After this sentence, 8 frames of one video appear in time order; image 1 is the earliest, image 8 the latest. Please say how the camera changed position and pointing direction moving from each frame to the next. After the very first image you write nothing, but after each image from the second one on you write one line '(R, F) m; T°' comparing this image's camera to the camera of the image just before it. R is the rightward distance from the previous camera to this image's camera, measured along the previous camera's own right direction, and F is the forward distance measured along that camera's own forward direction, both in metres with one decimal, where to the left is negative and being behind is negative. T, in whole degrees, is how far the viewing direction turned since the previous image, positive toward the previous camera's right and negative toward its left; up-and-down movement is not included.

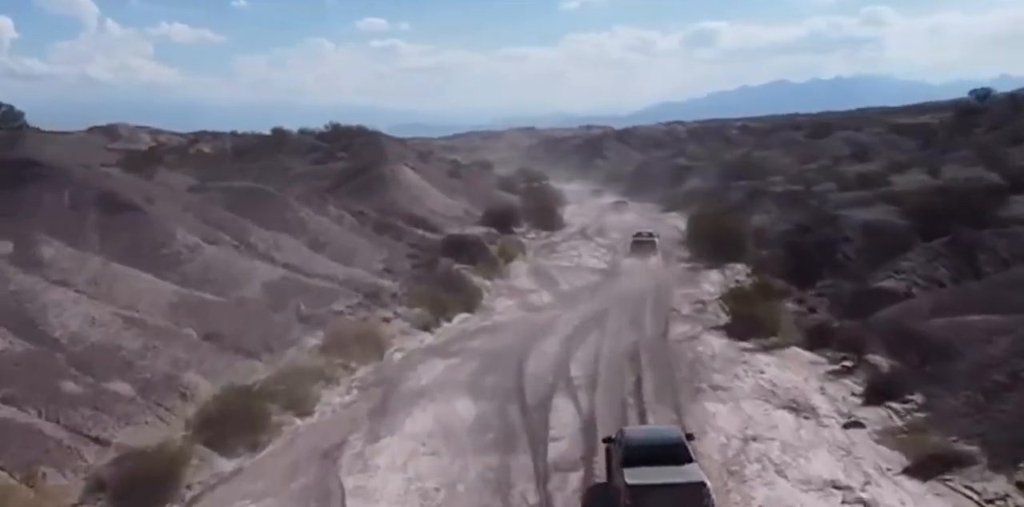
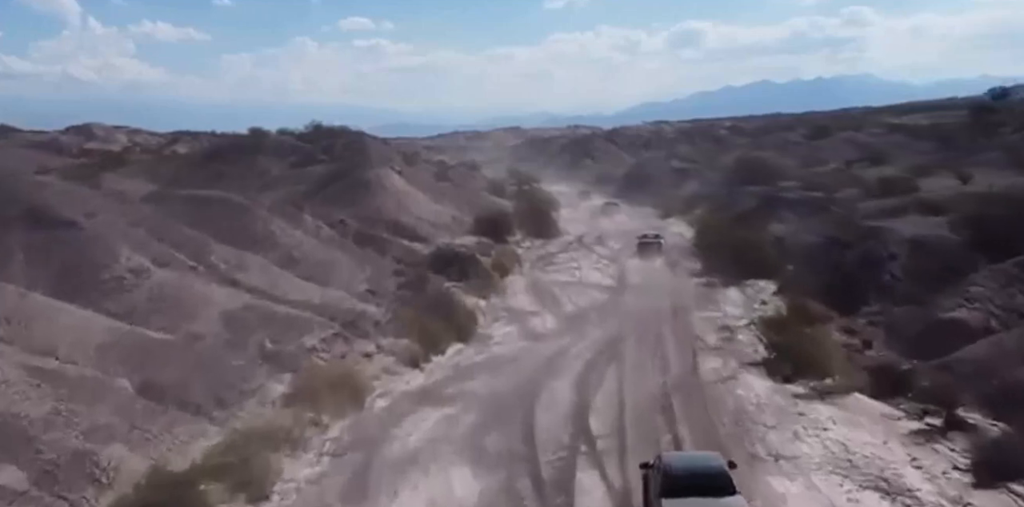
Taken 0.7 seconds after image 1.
(-0.4, +4.3) m; +1°
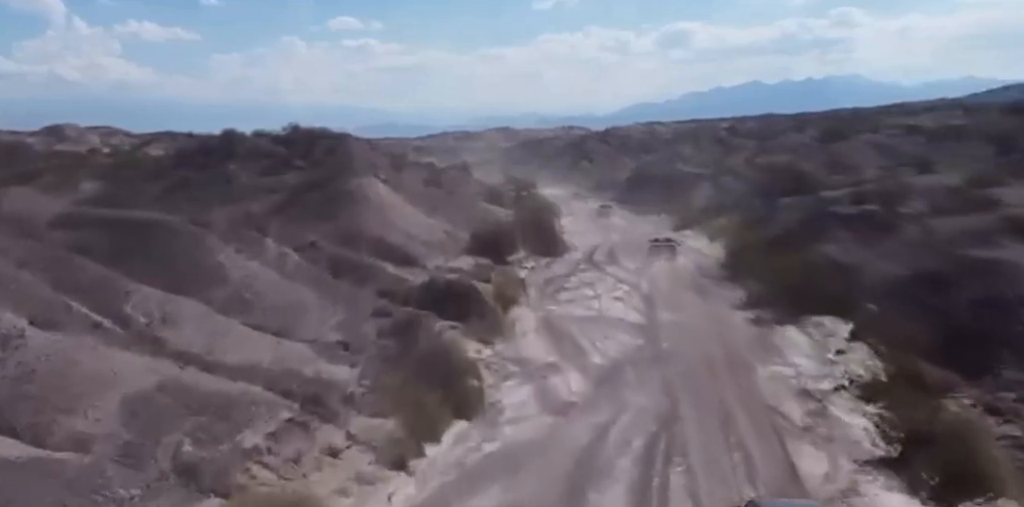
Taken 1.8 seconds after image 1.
(-0.6, +7.1) m; +1°
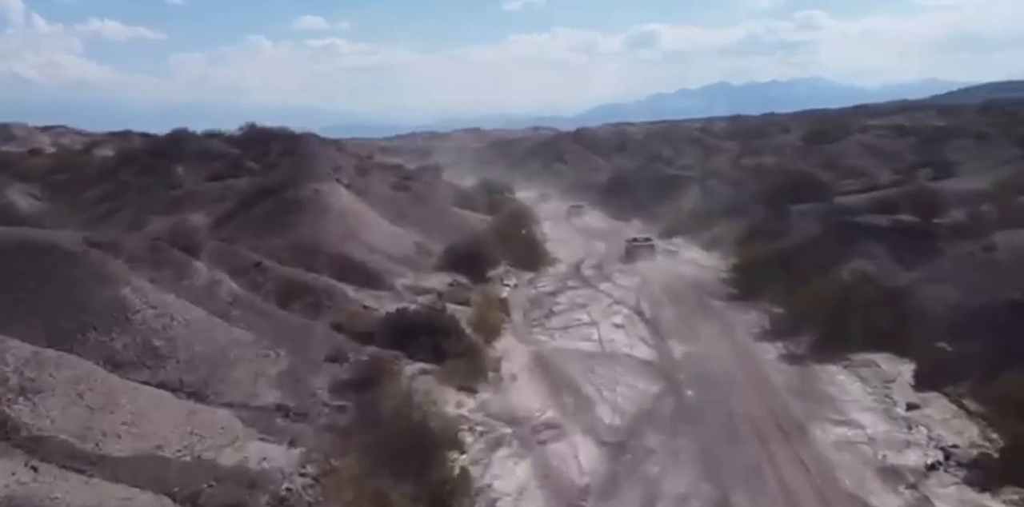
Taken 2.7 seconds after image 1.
(-0.5, +5.7) m; +2°
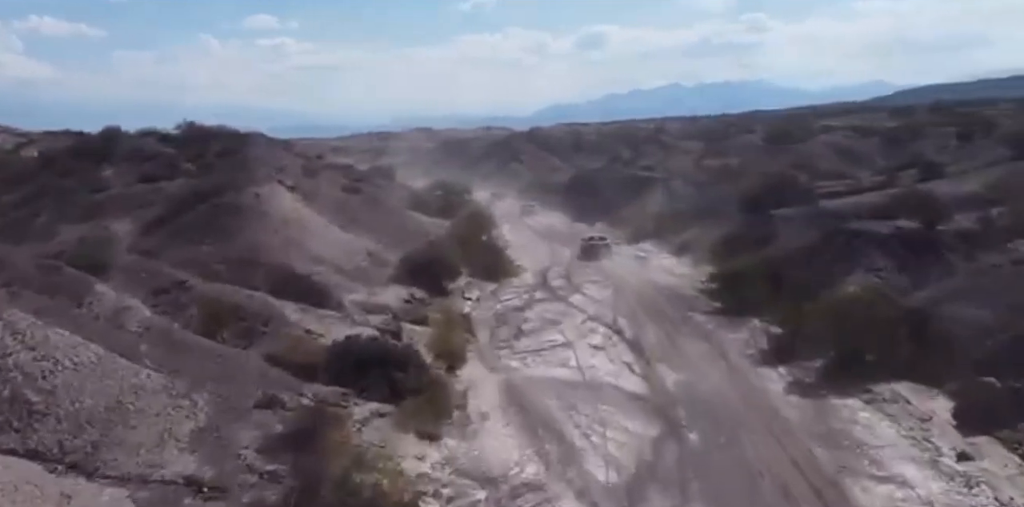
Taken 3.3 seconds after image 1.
(-0.4, +3.9) m; +3°
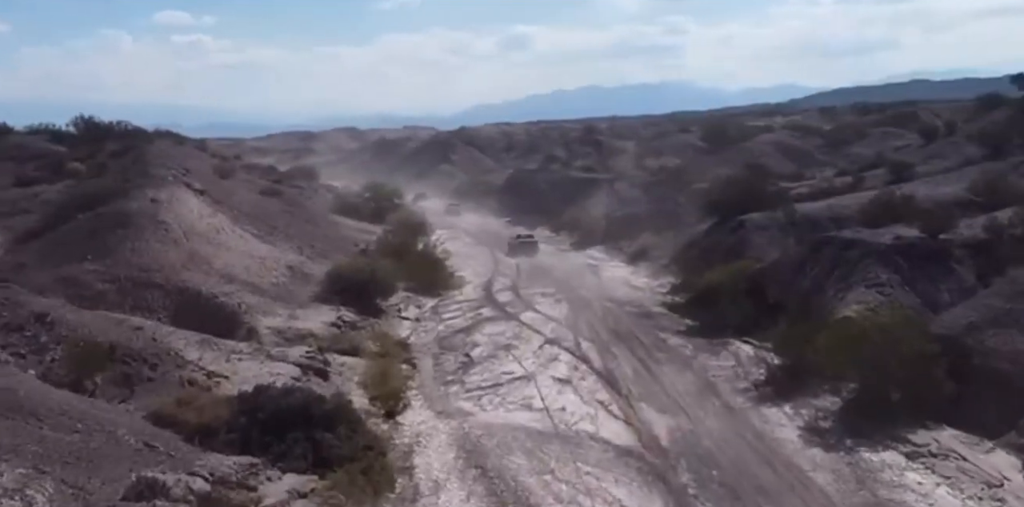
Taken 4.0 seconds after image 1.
(-0.6, +4.8) m; +4°
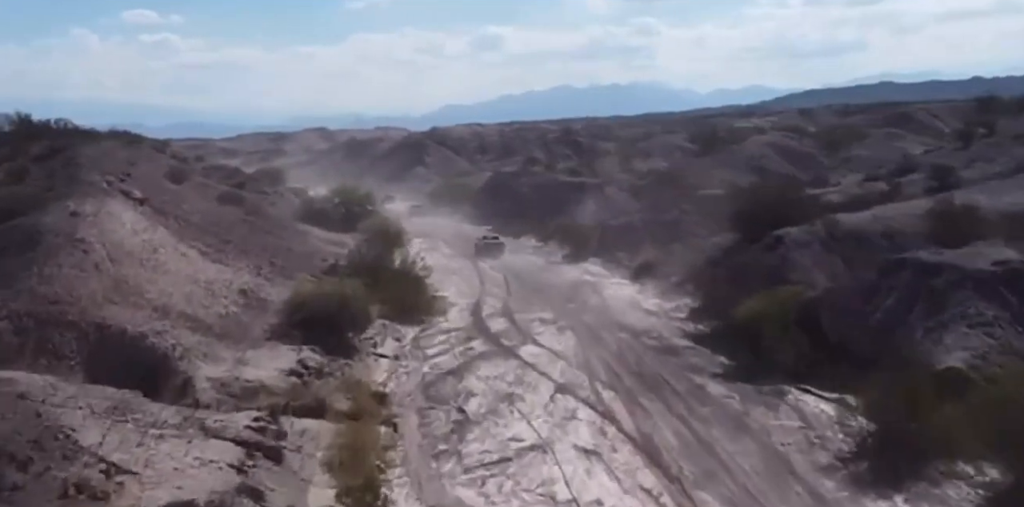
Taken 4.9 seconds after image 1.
(-0.8, +5.8) m; +2°
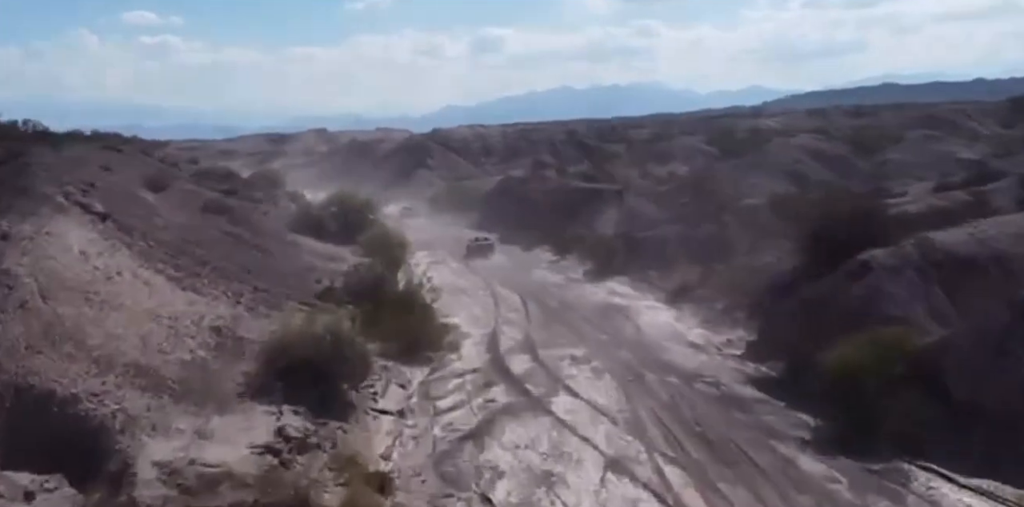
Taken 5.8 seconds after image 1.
(-0.7, +5.4) m; 0°
